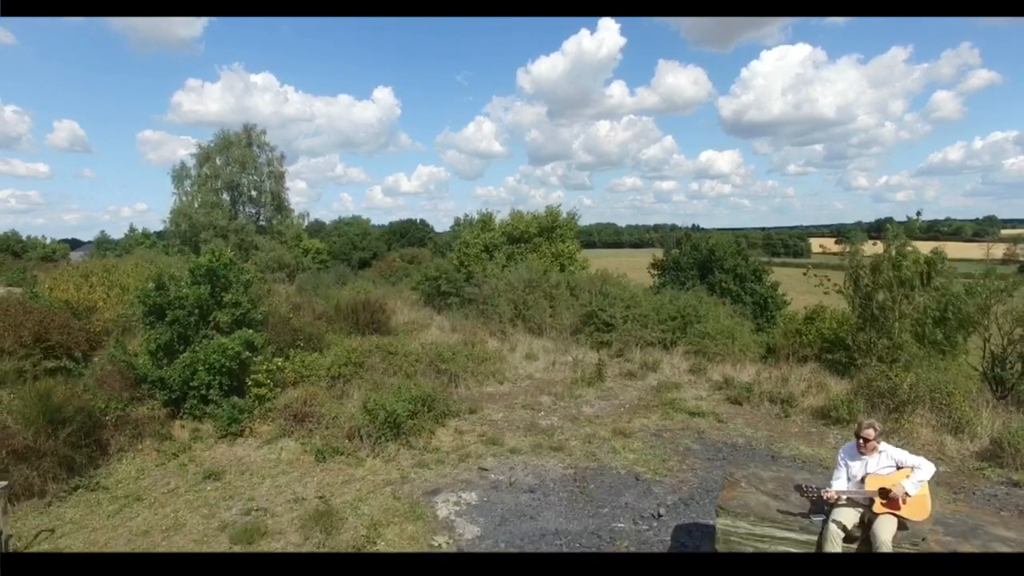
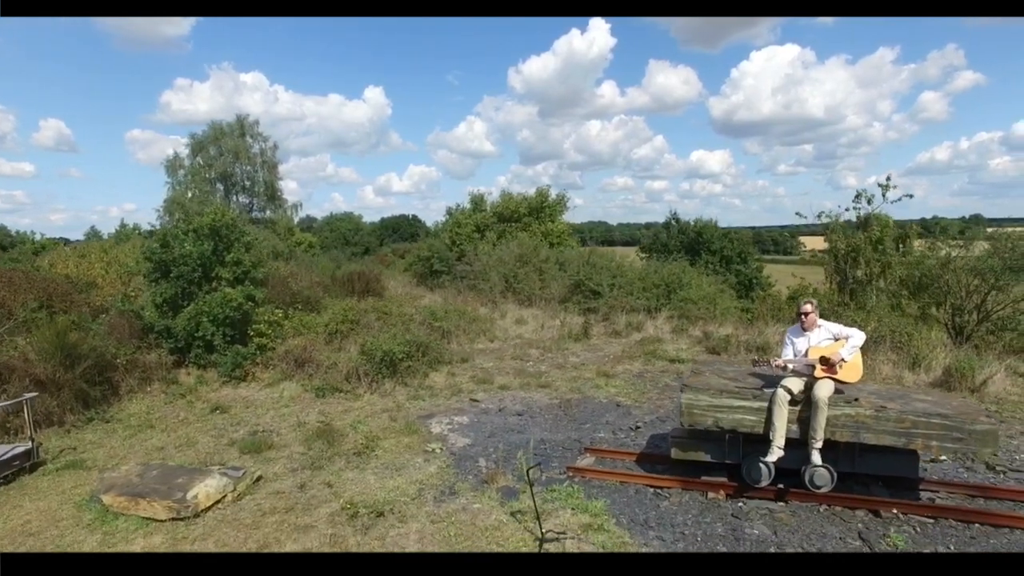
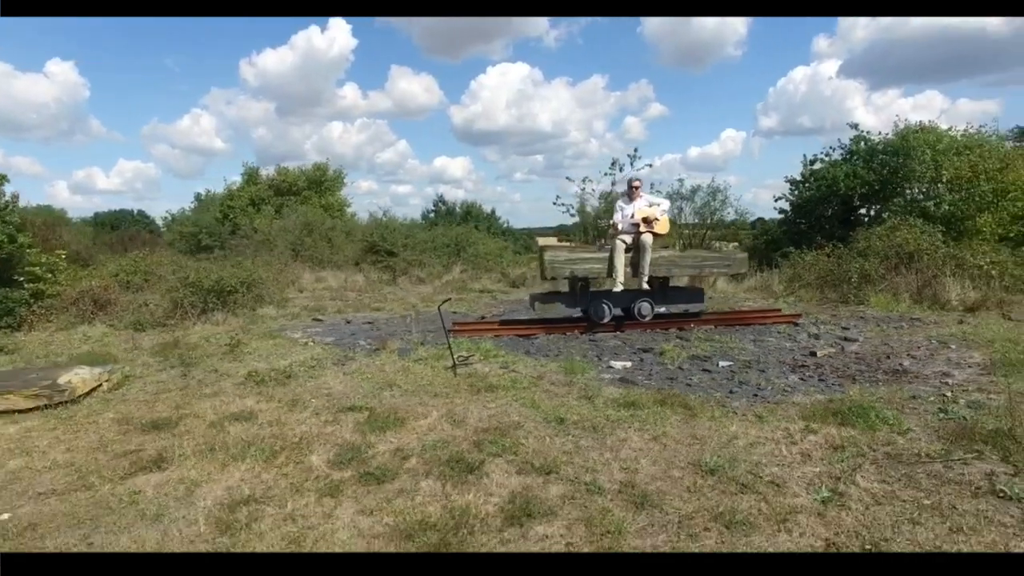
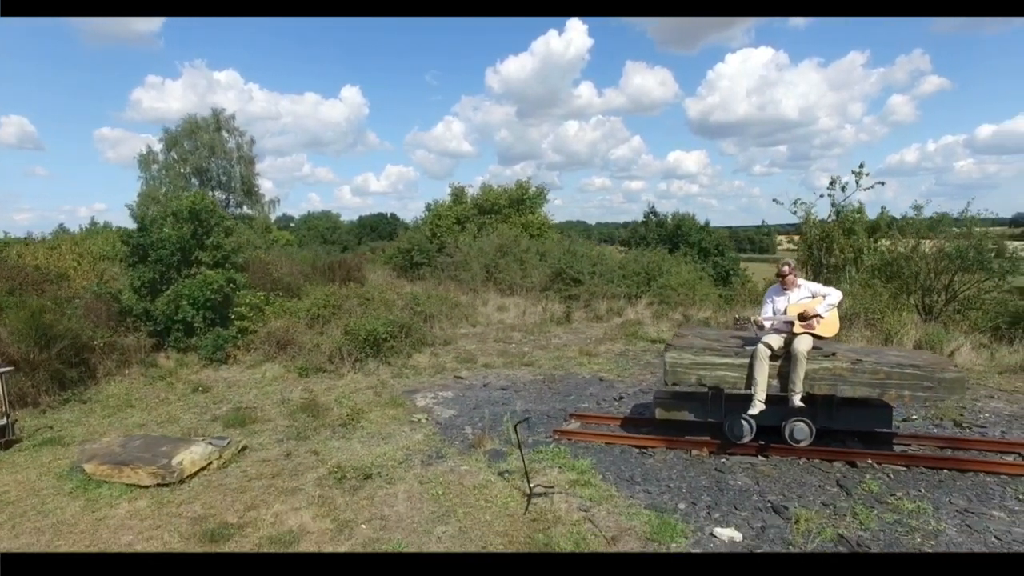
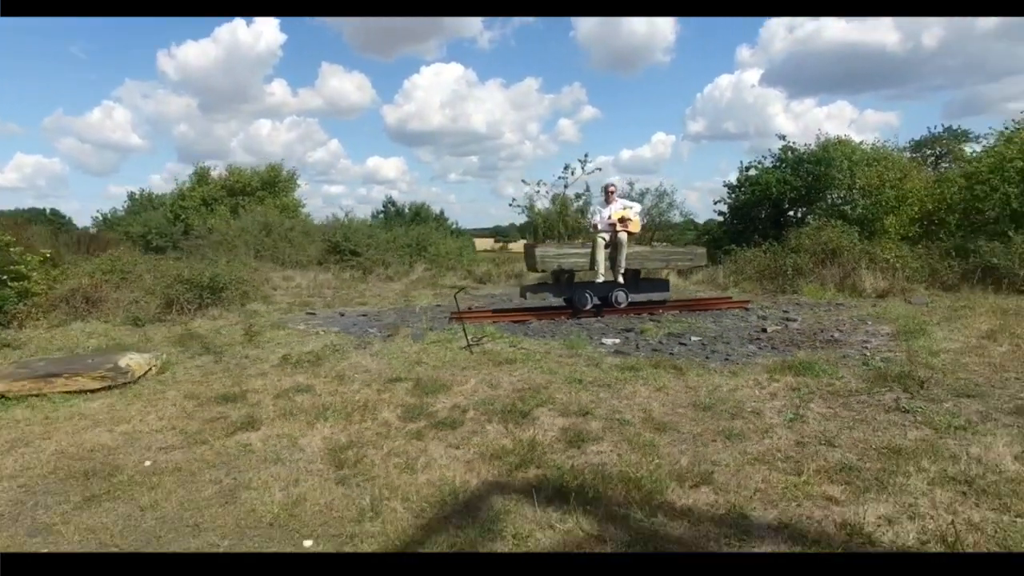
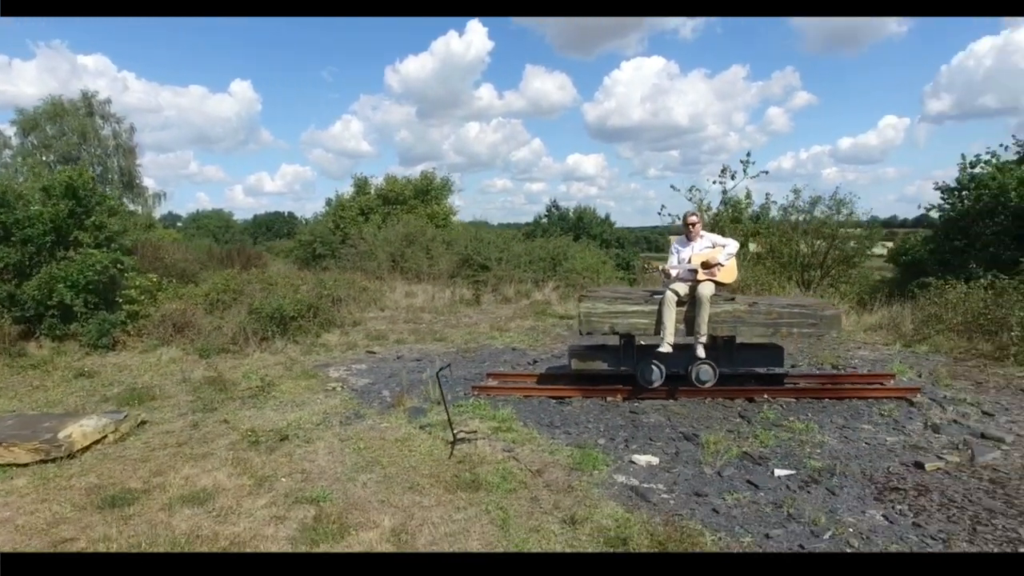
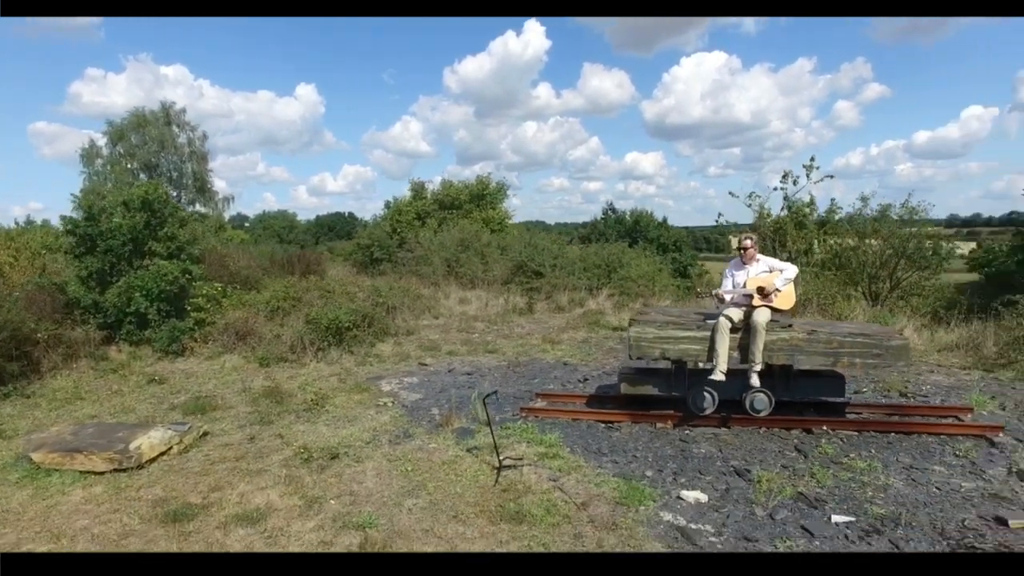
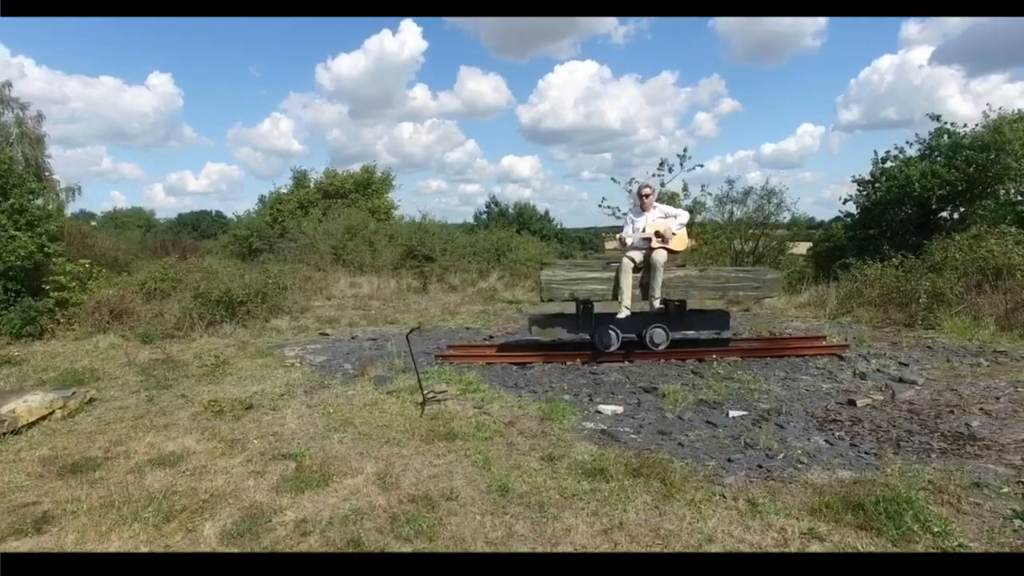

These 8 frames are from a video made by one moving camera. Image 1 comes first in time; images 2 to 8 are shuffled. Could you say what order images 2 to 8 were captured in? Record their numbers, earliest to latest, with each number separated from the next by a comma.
2, 4, 7, 6, 8, 3, 5
